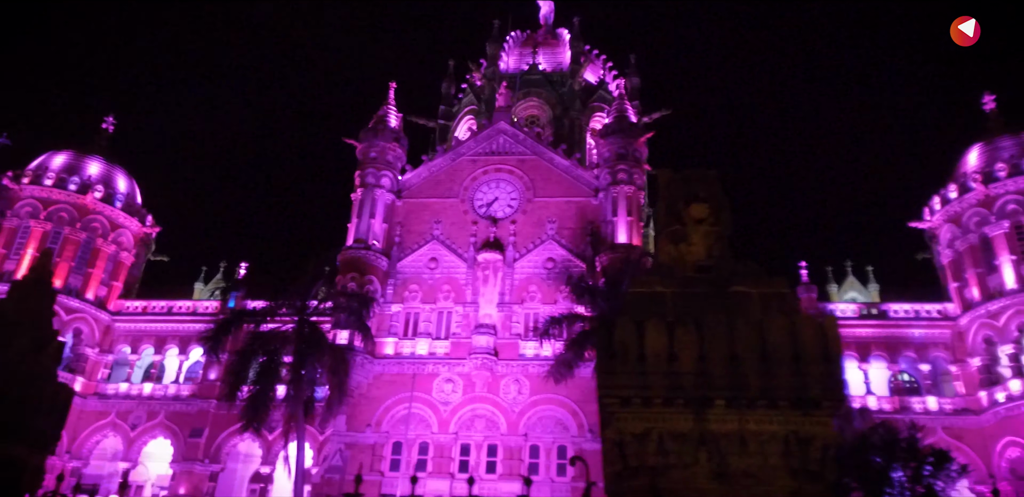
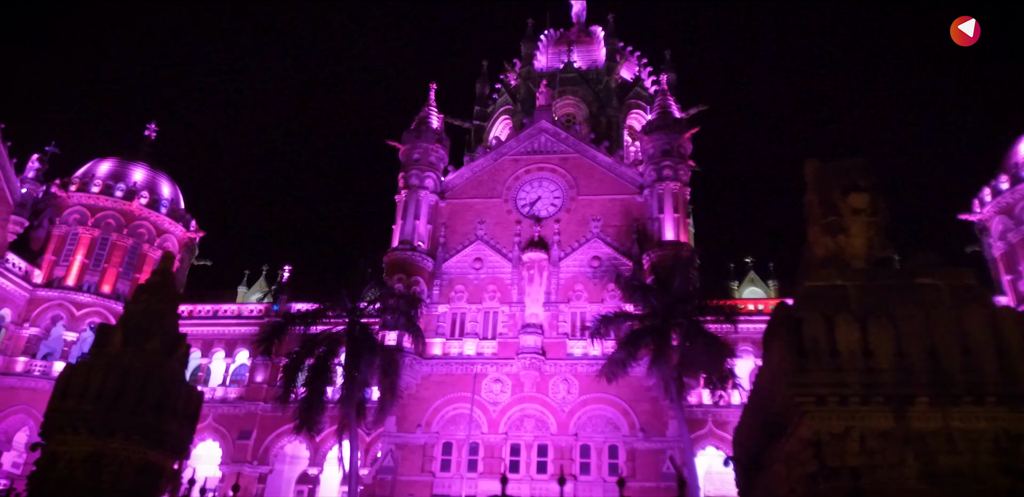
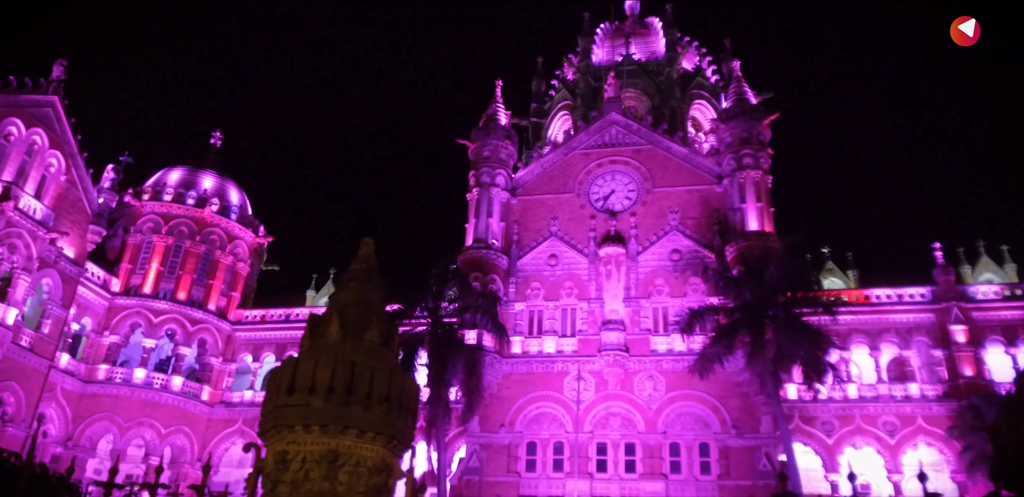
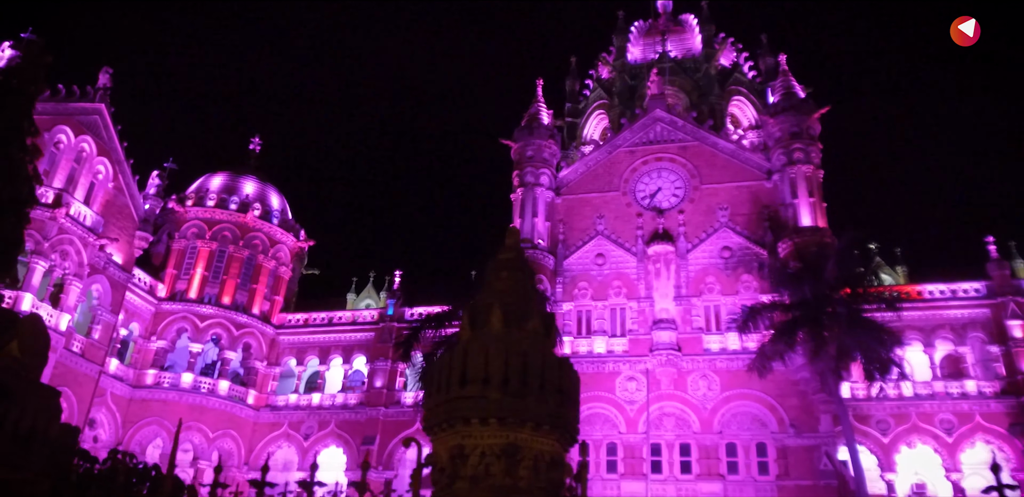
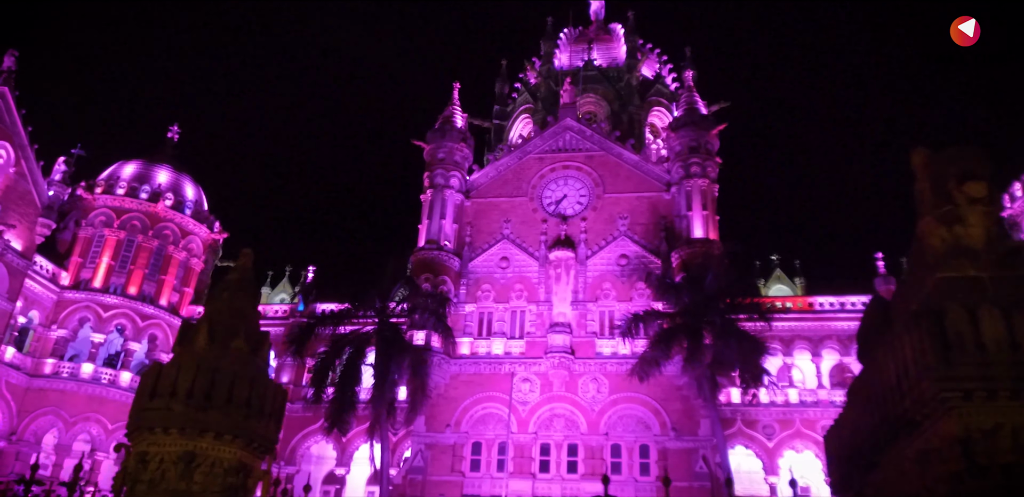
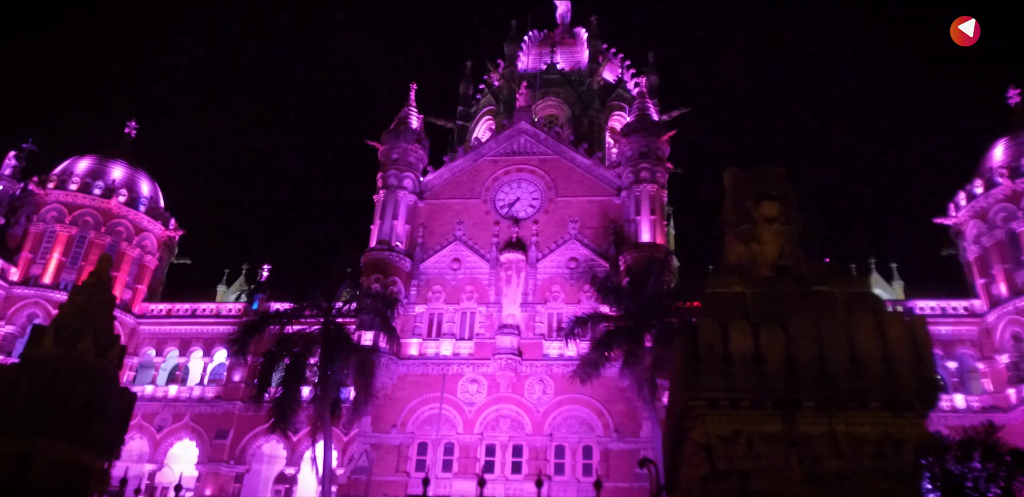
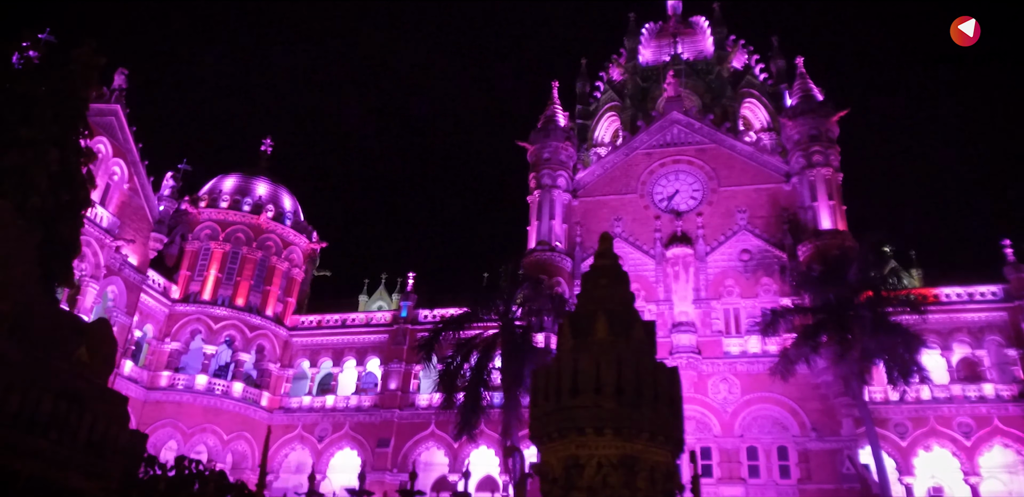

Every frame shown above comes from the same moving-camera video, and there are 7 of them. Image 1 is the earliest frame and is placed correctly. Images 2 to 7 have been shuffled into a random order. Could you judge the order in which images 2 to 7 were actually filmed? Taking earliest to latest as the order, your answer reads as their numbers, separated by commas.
6, 2, 5, 3, 4, 7
